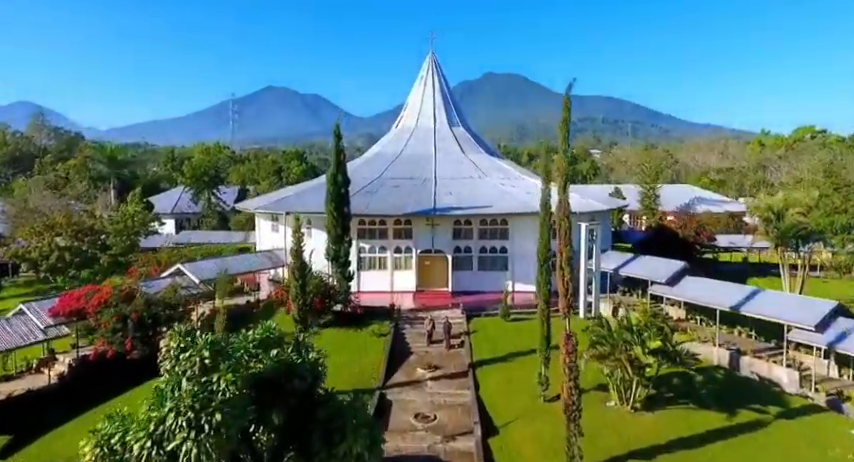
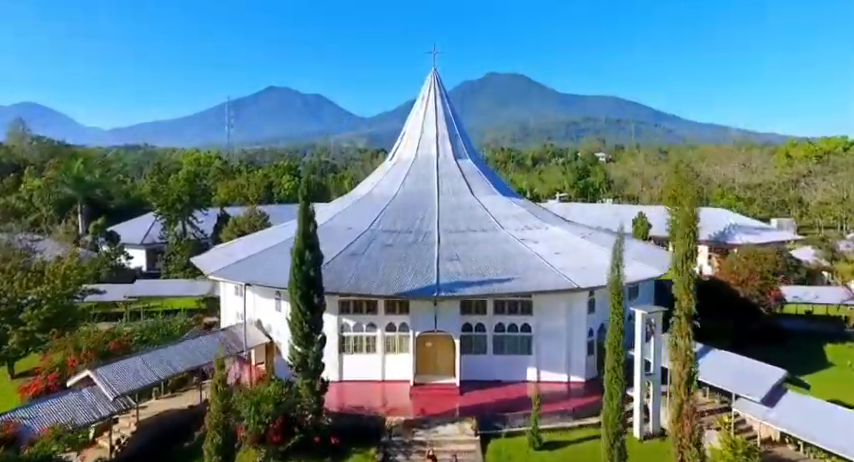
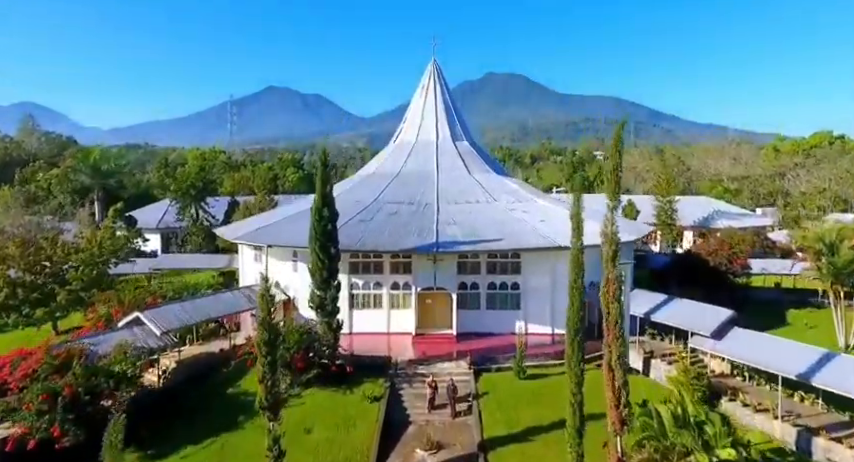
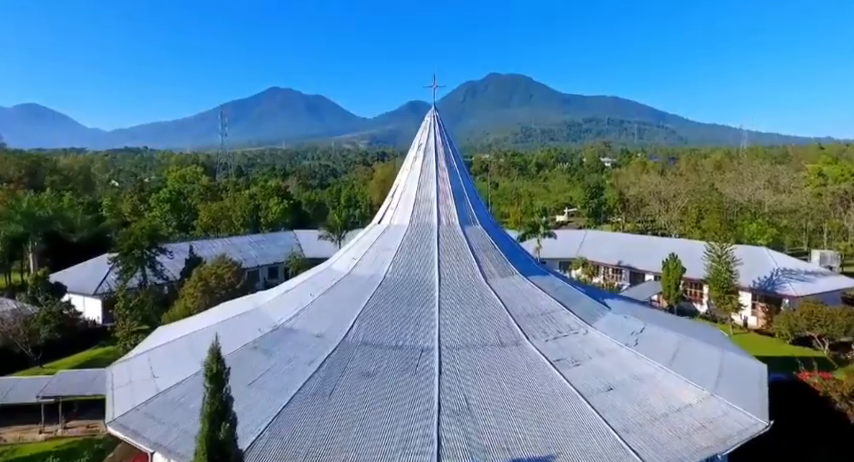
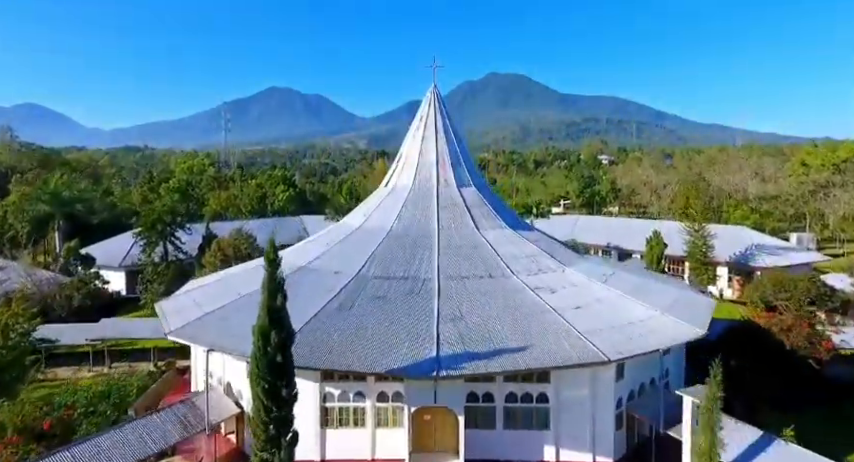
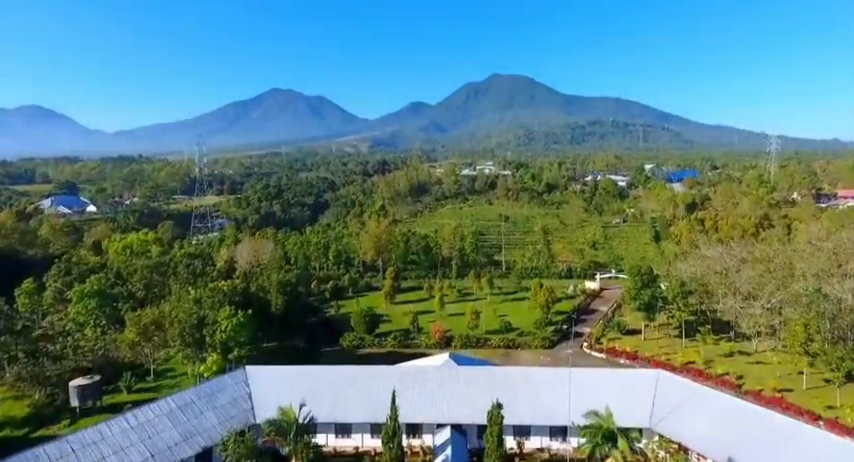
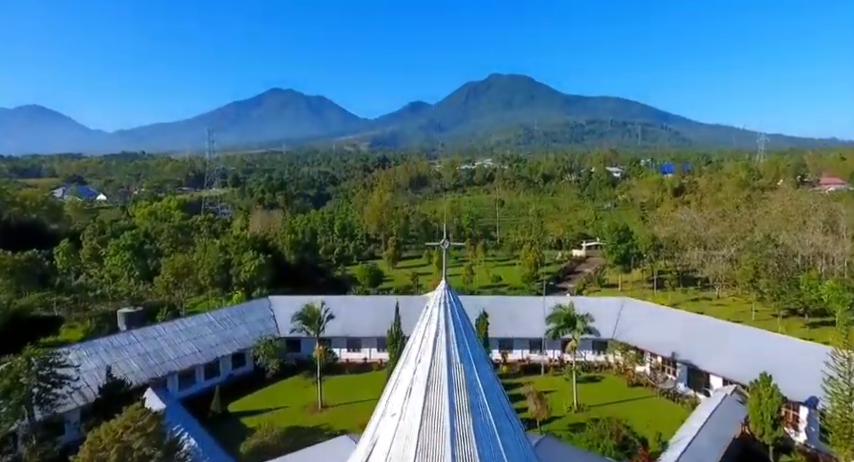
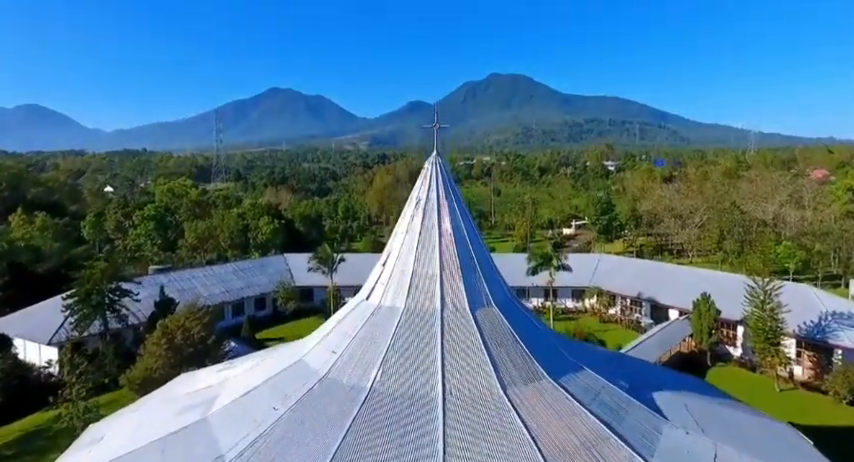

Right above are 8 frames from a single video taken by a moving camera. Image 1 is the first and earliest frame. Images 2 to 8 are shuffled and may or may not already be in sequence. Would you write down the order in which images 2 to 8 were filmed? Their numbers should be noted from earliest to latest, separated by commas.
3, 2, 5, 4, 8, 7, 6
